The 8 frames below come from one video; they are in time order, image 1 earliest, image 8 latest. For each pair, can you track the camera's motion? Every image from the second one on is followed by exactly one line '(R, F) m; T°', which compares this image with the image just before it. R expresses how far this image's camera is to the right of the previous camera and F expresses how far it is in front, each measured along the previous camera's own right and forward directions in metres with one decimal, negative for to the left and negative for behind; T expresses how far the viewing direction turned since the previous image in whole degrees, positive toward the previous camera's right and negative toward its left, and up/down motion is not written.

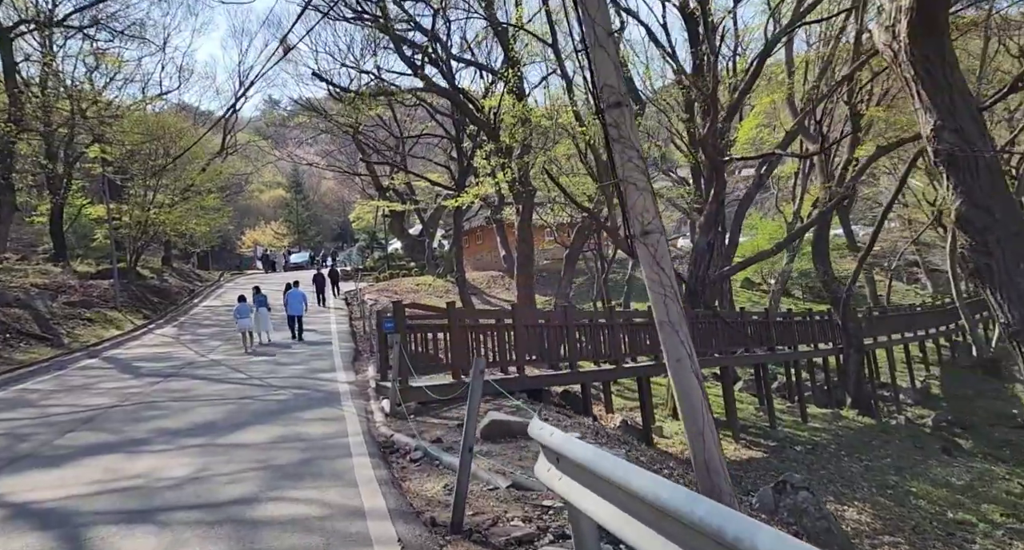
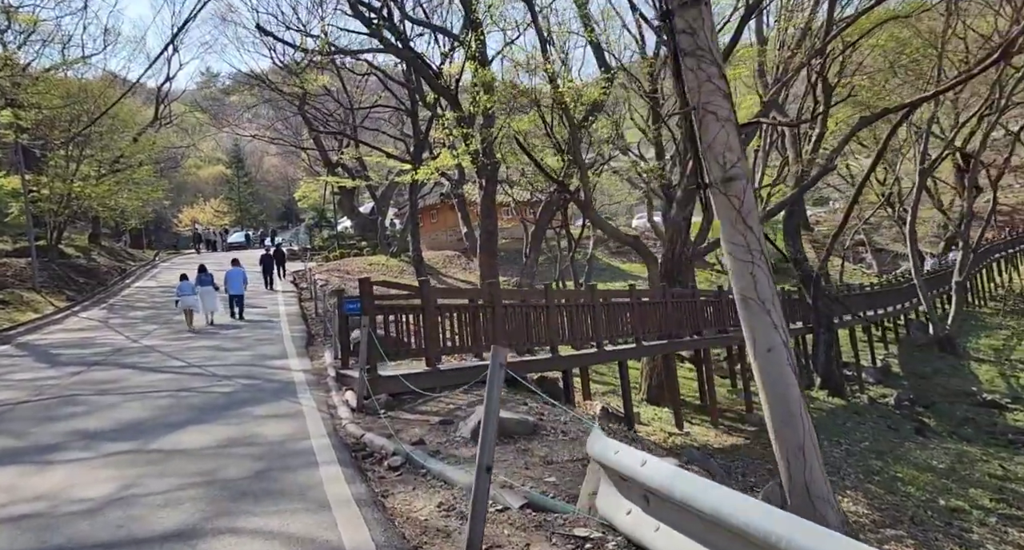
(-0.4, +1.1) m; +4°
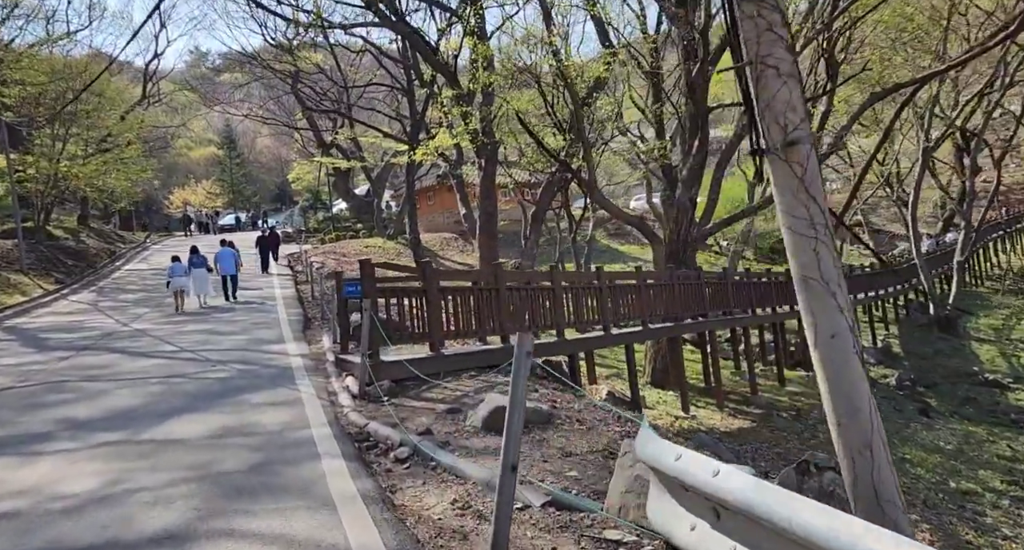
(-0.1, +0.4) m; 0°
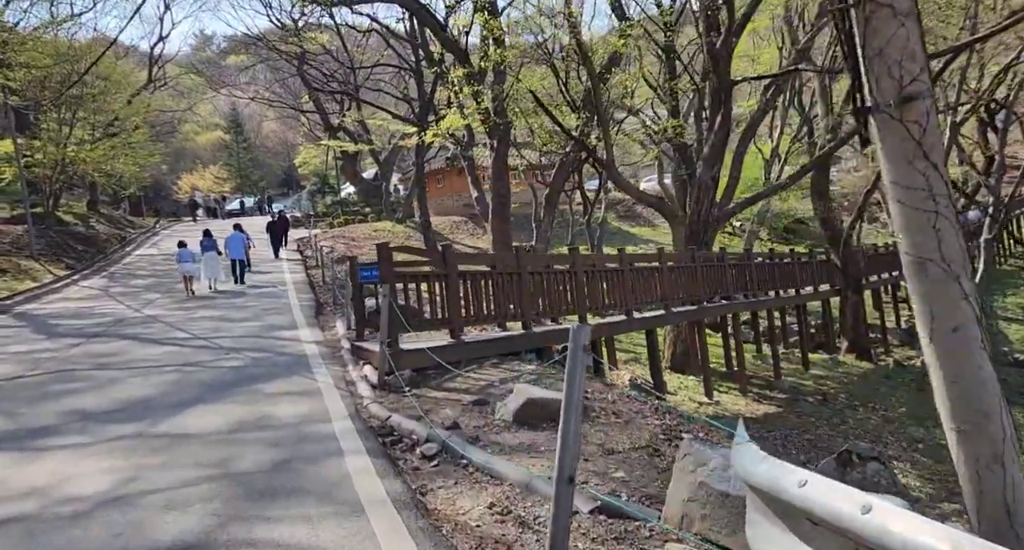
(-0.2, +0.4) m; -1°
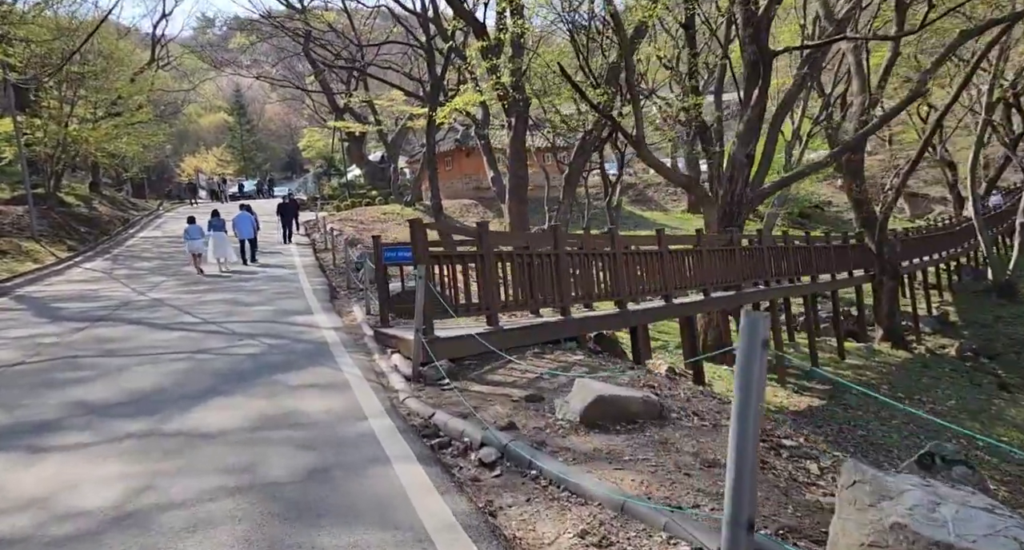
(-0.4, +0.7) m; 0°
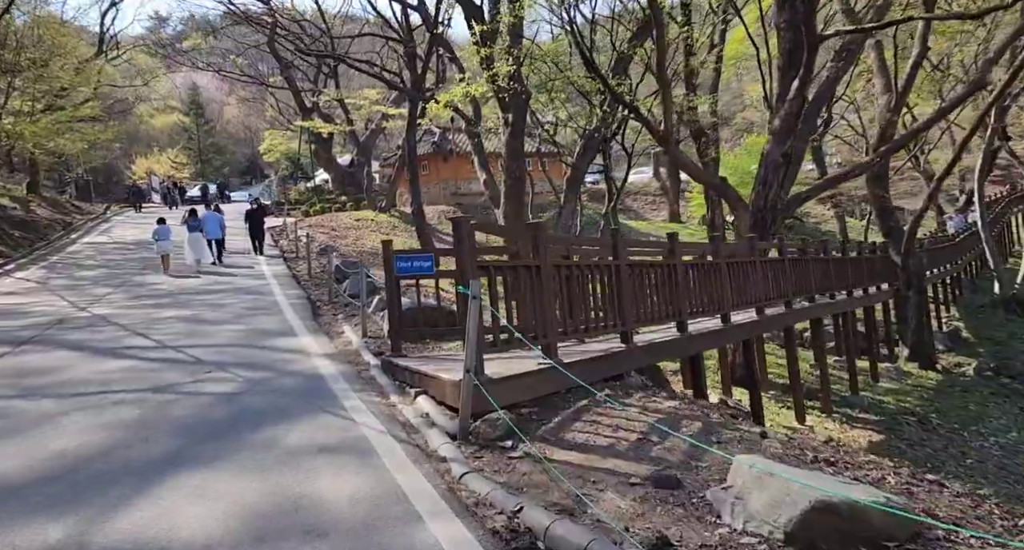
(-0.8, +1.7) m; +3°
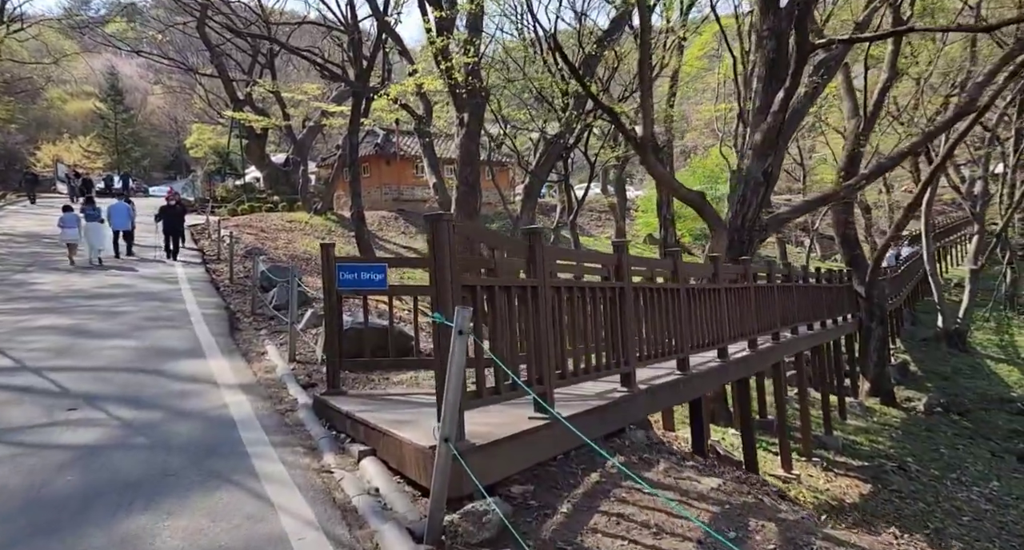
(-0.3, +1.4) m; +5°
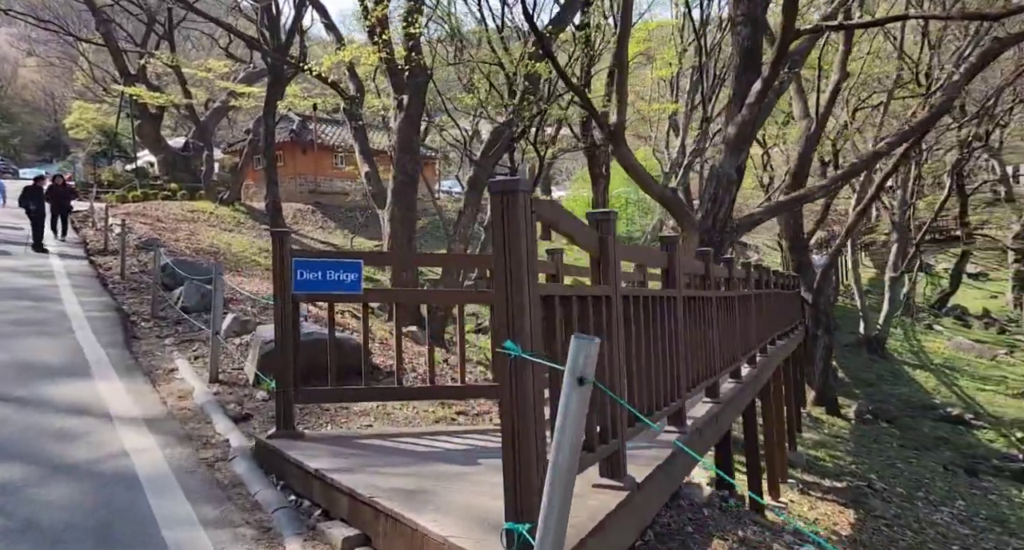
(-0.6, +1.3) m; +7°
